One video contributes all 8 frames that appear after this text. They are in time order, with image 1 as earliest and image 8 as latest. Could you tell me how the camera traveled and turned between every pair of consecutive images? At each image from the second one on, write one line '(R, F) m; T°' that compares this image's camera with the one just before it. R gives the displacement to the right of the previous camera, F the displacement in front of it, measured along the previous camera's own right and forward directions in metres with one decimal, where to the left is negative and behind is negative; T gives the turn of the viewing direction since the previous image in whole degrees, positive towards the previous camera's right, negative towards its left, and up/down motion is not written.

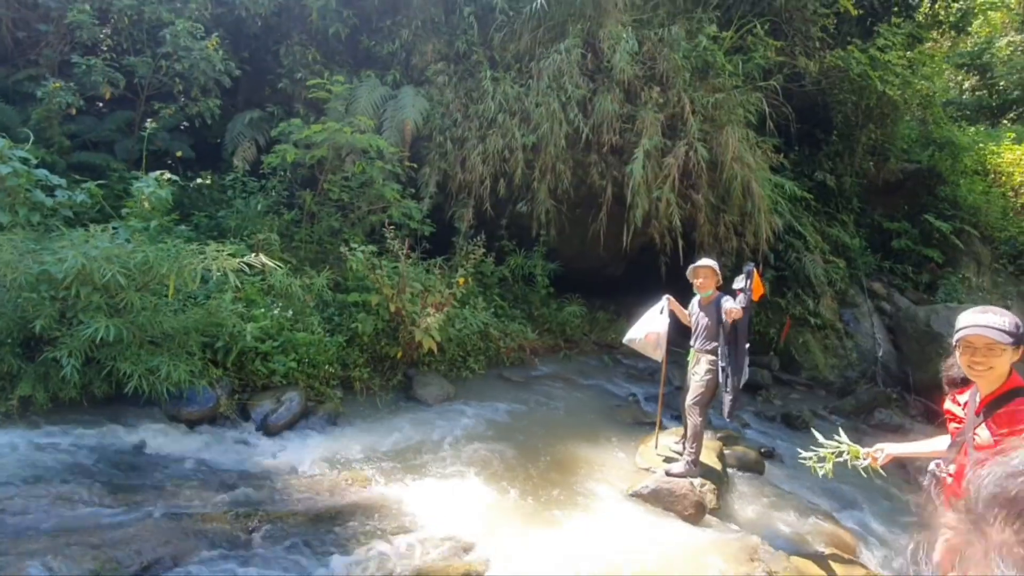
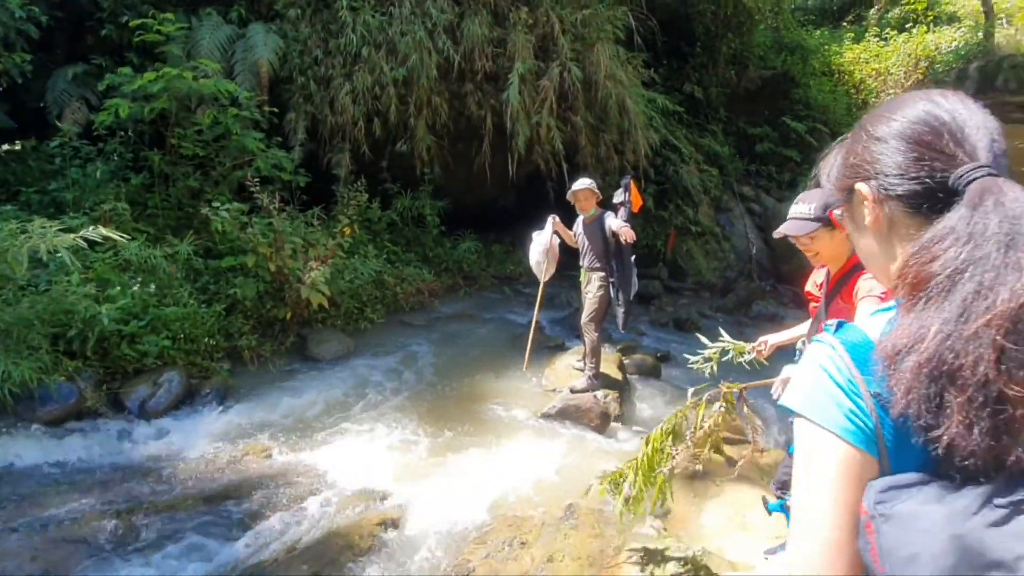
(+0.8, -0.3) m; +6°
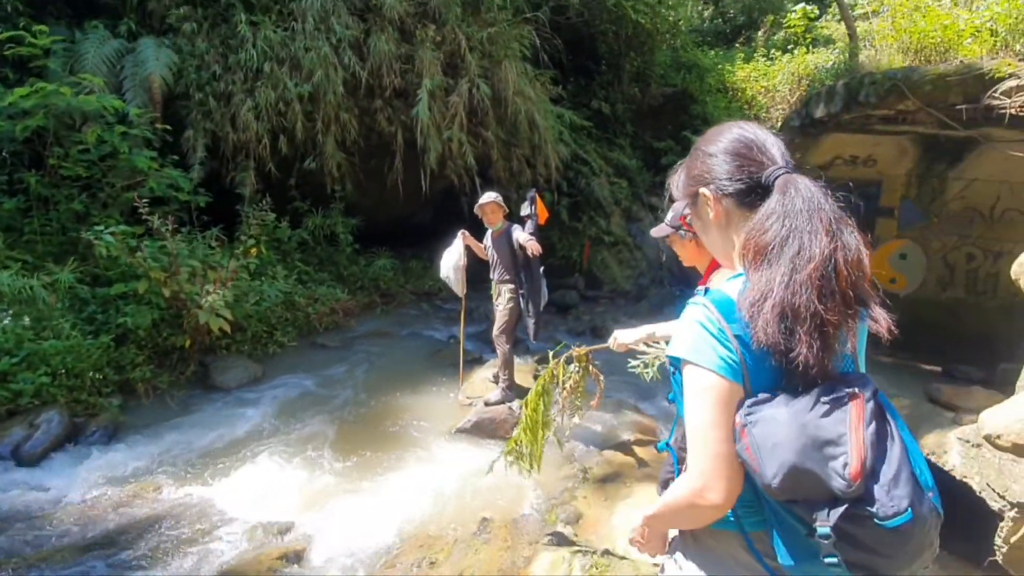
(+0.1, 0.0) m; +7°
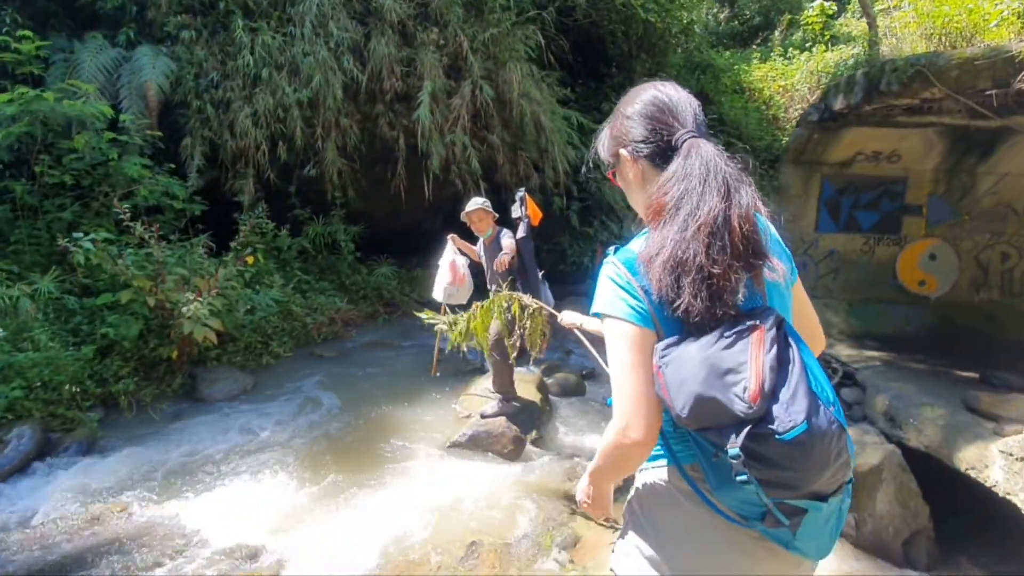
(+0.2, +0.3) m; -2°
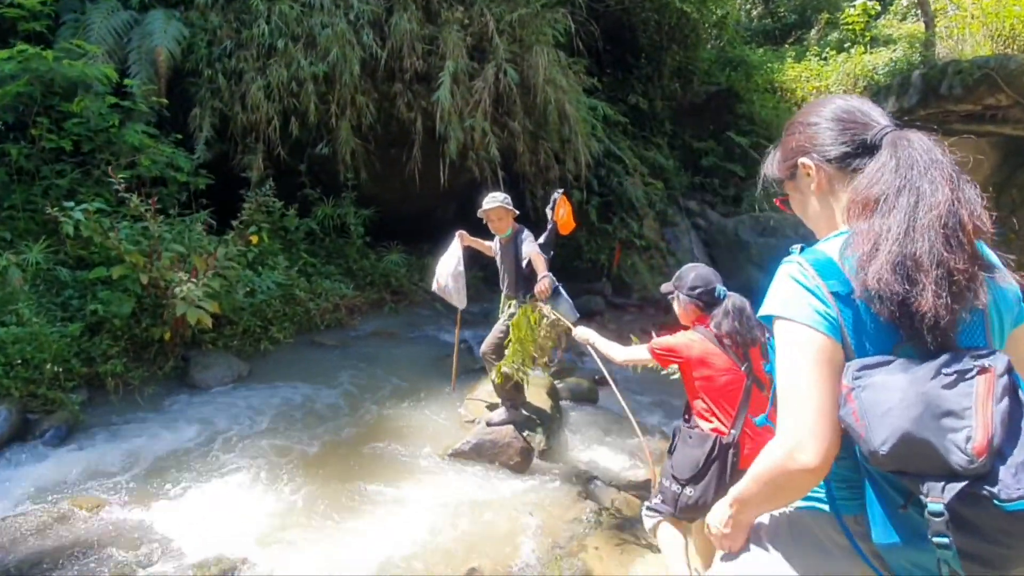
(-0.1, +0.4) m; -1°
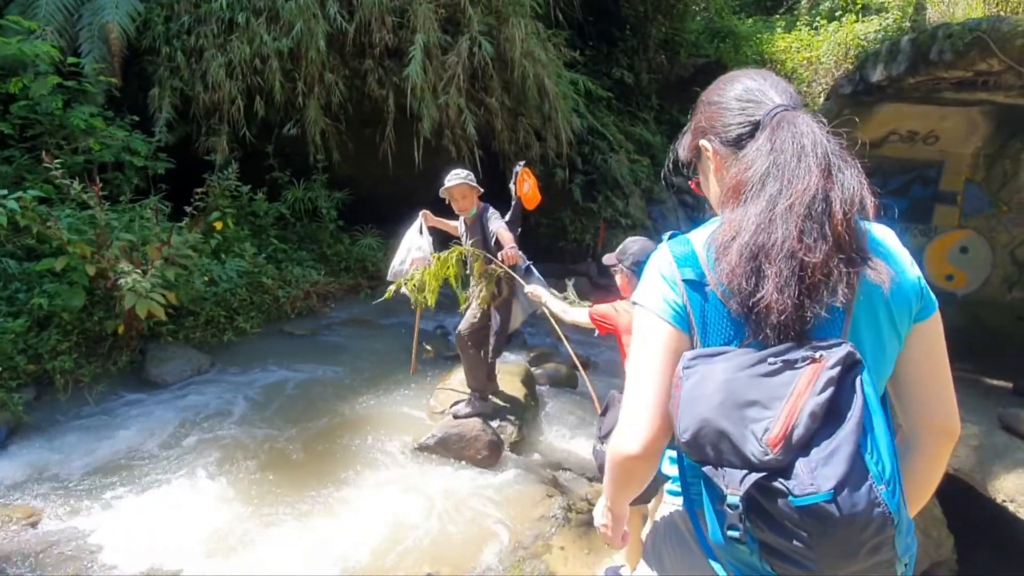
(+0.2, +0.2) m; 0°
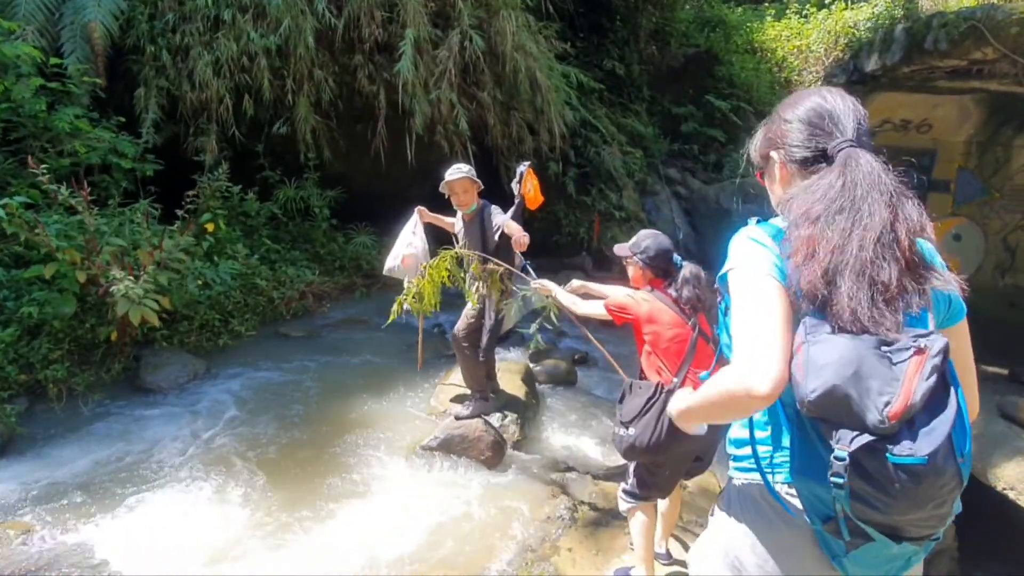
(-0.1, 0.0) m; +1°
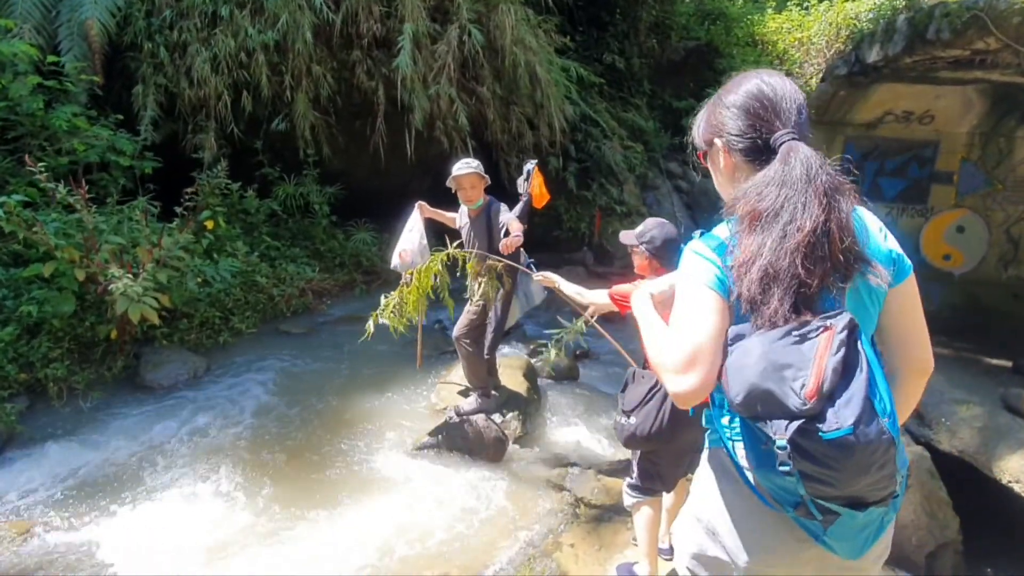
(0.0, 0.0) m; 0°
